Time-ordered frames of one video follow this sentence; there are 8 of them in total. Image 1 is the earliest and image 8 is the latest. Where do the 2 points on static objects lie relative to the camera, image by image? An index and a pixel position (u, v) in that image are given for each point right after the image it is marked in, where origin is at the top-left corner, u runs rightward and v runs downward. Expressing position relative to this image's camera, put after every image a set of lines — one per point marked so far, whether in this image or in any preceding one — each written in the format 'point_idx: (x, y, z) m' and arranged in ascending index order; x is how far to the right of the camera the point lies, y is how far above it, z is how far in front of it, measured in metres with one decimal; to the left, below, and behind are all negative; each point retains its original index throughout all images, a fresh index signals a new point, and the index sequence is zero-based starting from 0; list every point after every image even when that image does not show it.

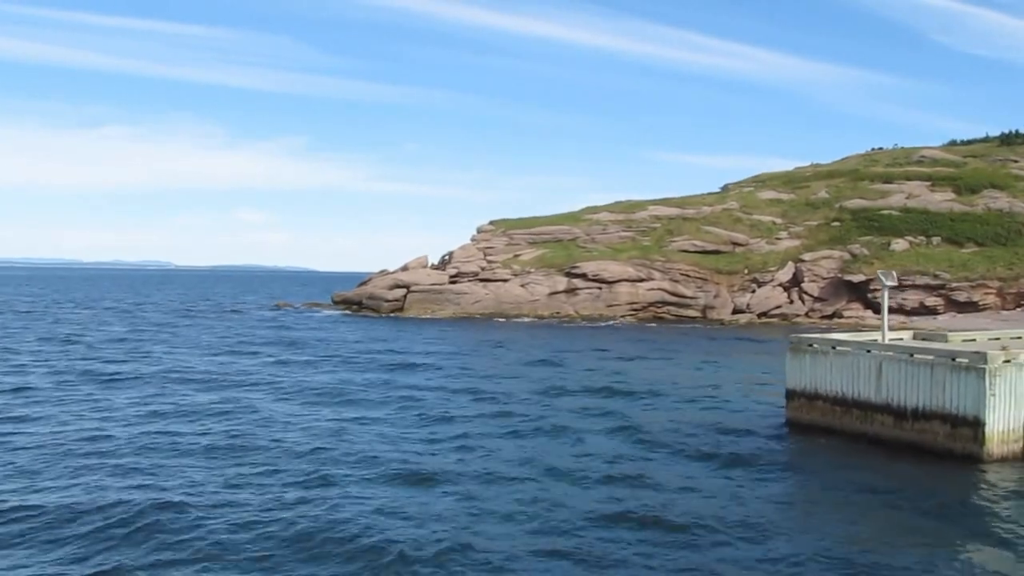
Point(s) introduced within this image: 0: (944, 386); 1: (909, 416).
0: (+8.9, -2.1, +18.1) m
1: (+8.5, -2.8, +18.9) m
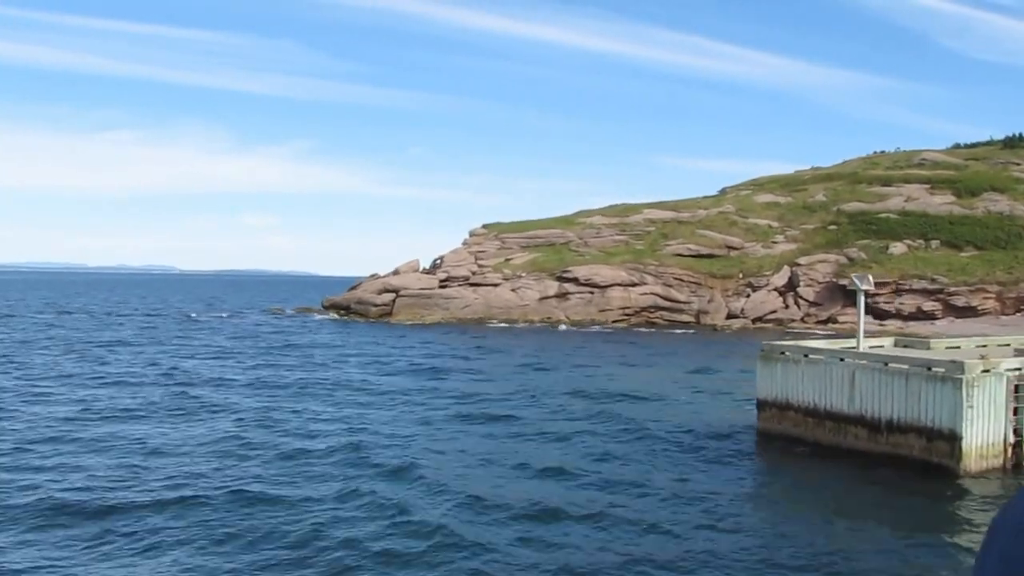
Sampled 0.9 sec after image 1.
0: (+7.8, -2.1, +16.9) m
1: (+7.4, -2.9, +17.8) m
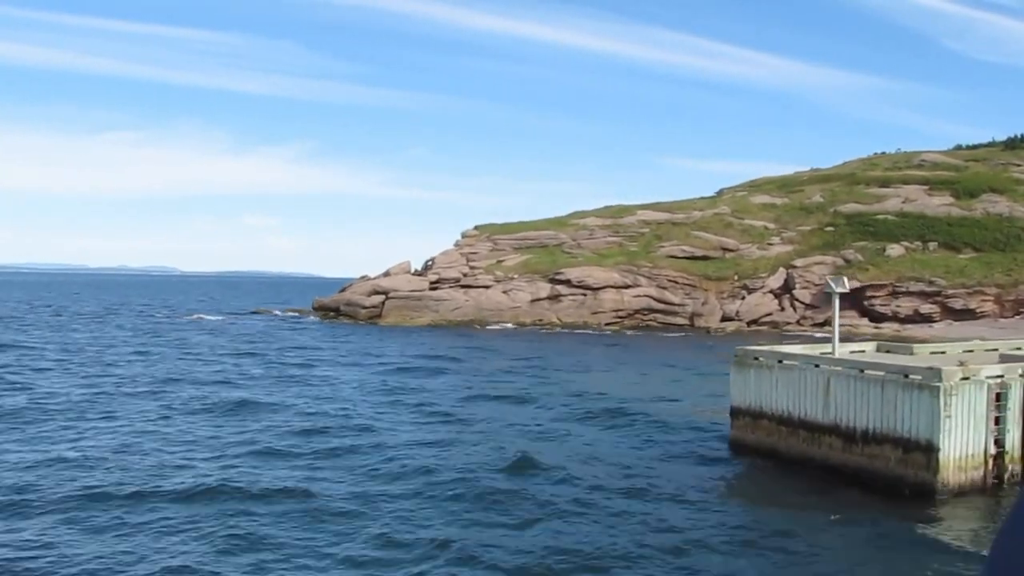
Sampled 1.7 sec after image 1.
0: (+7.0, -2.2, +16.0) m
1: (+6.6, -2.9, +16.8) m
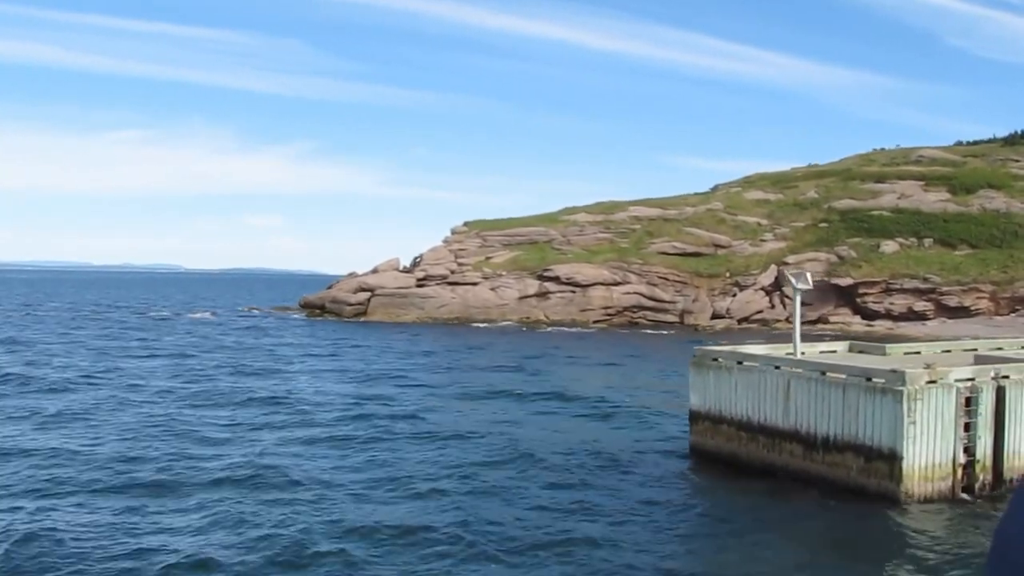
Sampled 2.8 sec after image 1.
0: (+5.8, -2.1, +14.9) m
1: (+5.5, -2.8, +15.7) m
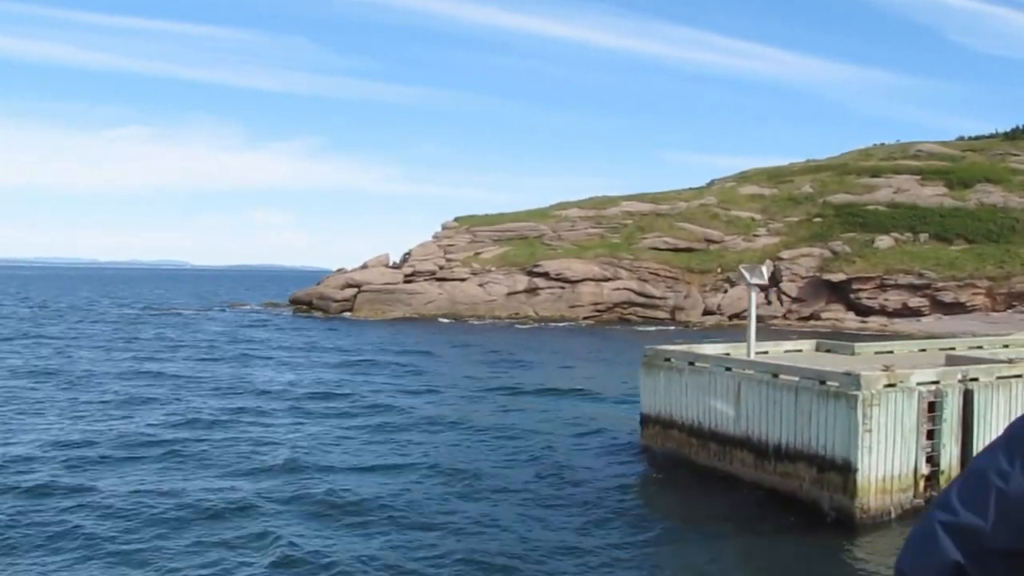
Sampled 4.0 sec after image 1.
0: (+4.7, -2.0, +14.0) m
1: (+4.3, -2.8, +14.8) m
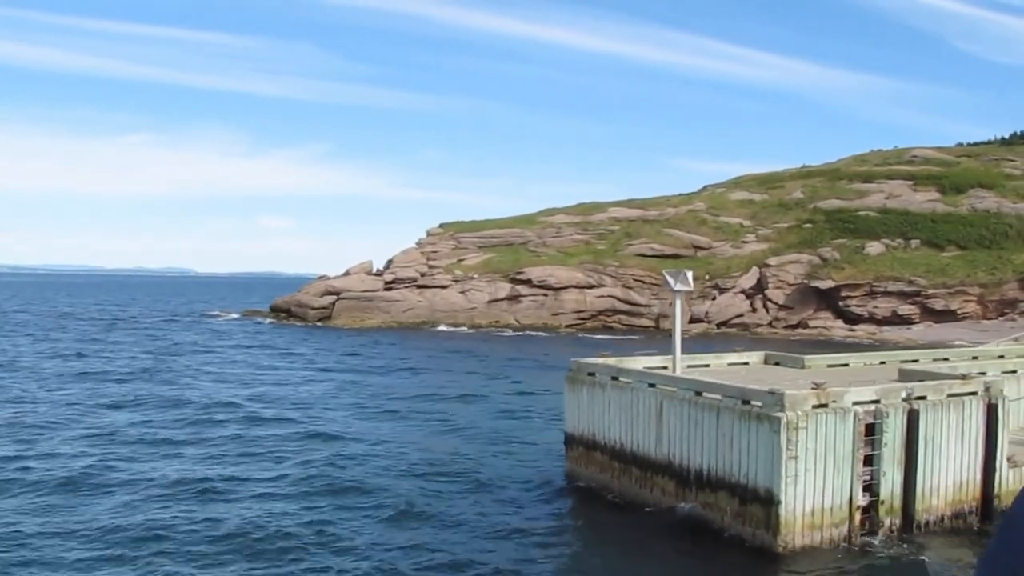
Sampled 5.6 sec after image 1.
0: (+3.2, -2.2, +12.6) m
1: (+2.8, -2.9, +13.4) m
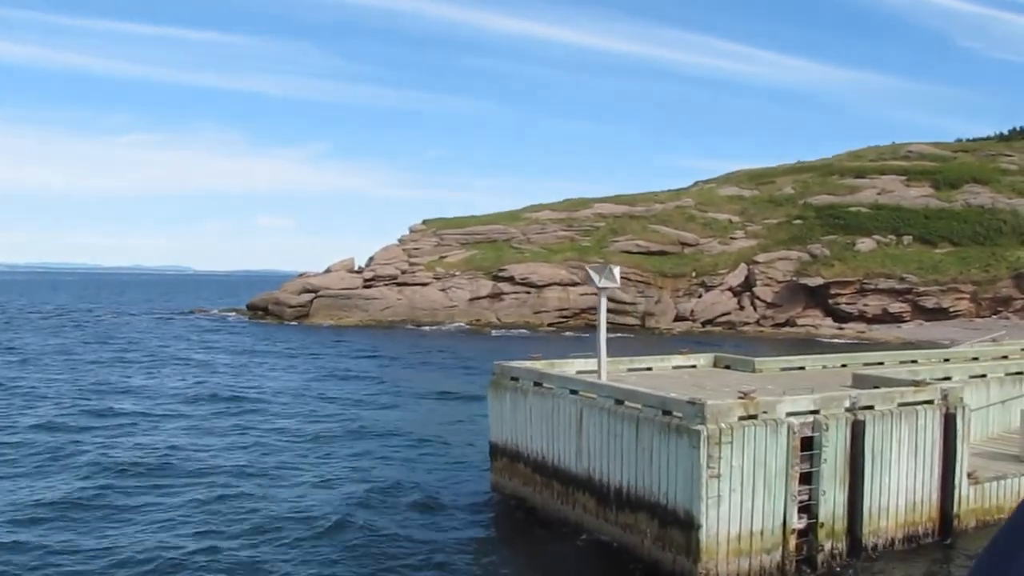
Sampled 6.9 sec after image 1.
0: (+1.7, -2.1, +11.1) m
1: (+1.4, -2.8, +11.9) m
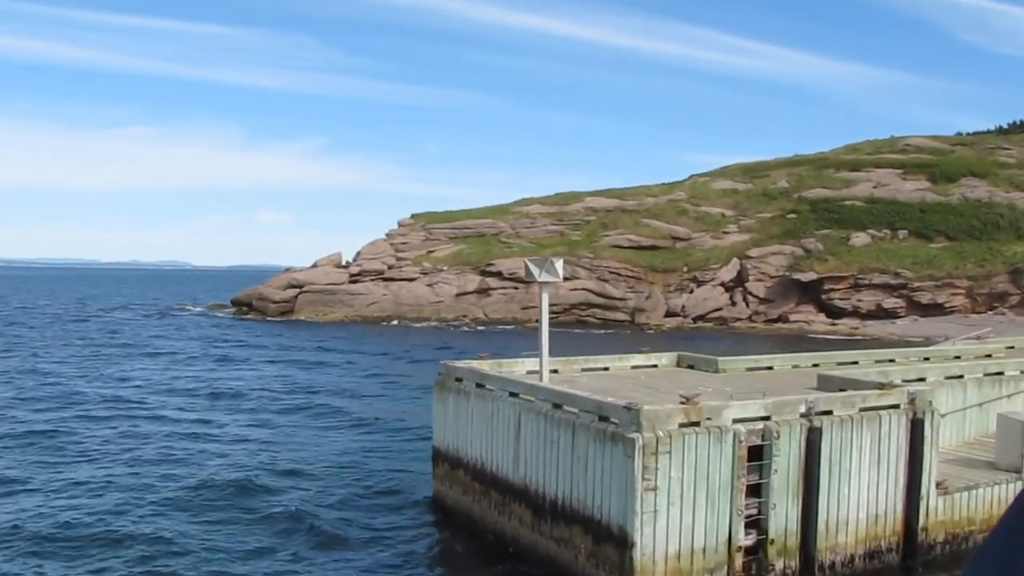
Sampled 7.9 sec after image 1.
0: (+0.8, -2.0, +10.0) m
1: (+0.5, -2.8, +10.9) m
